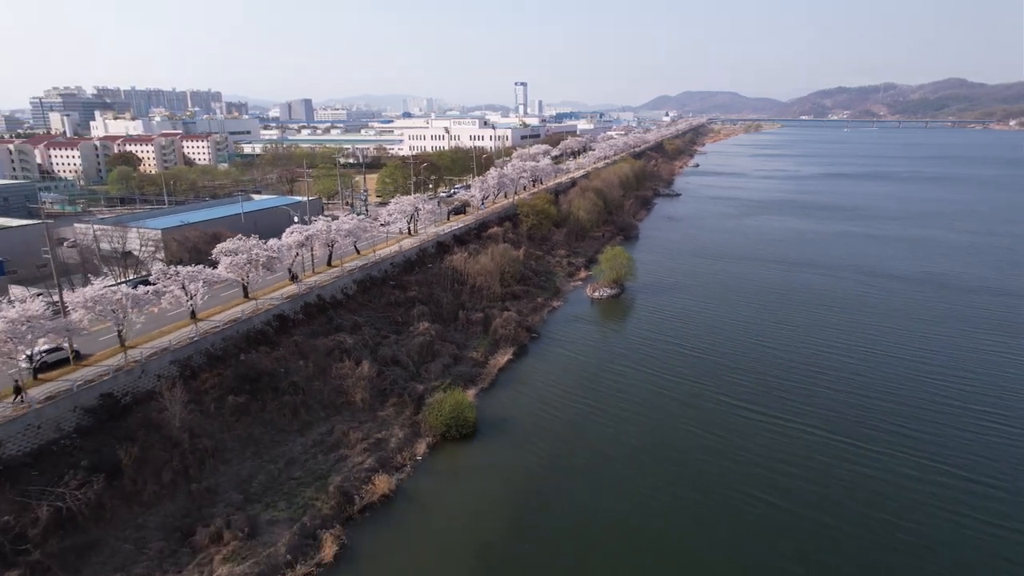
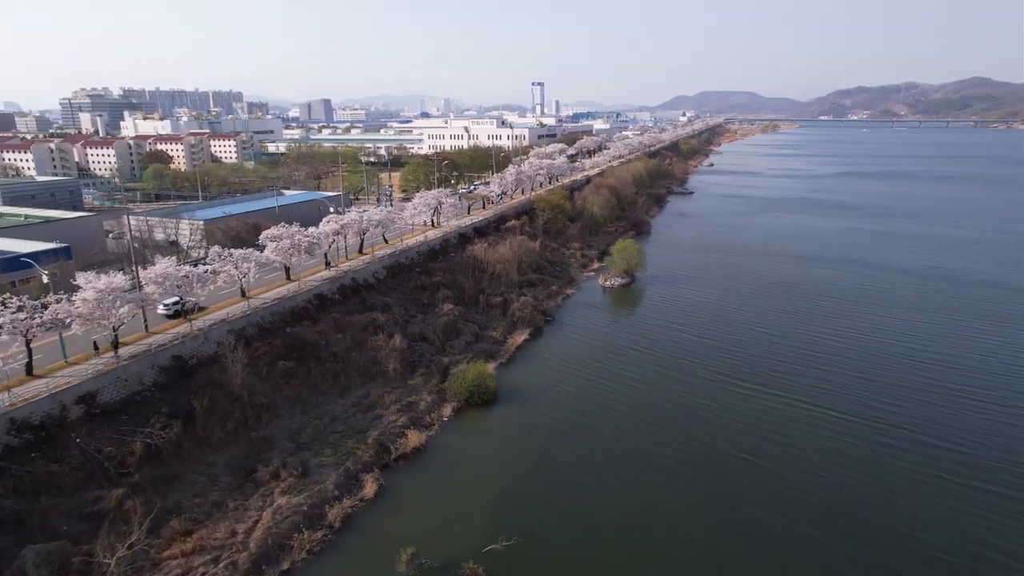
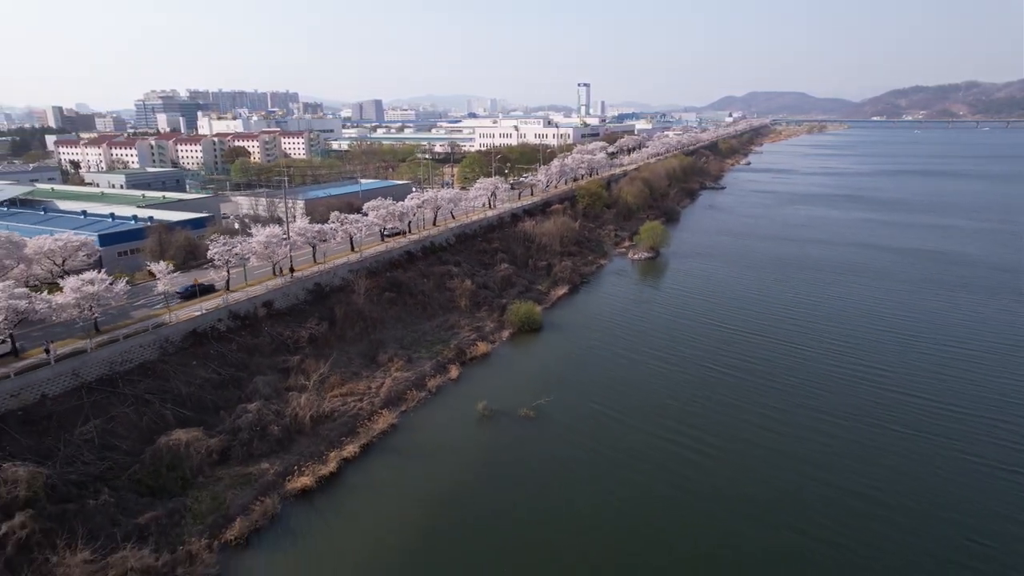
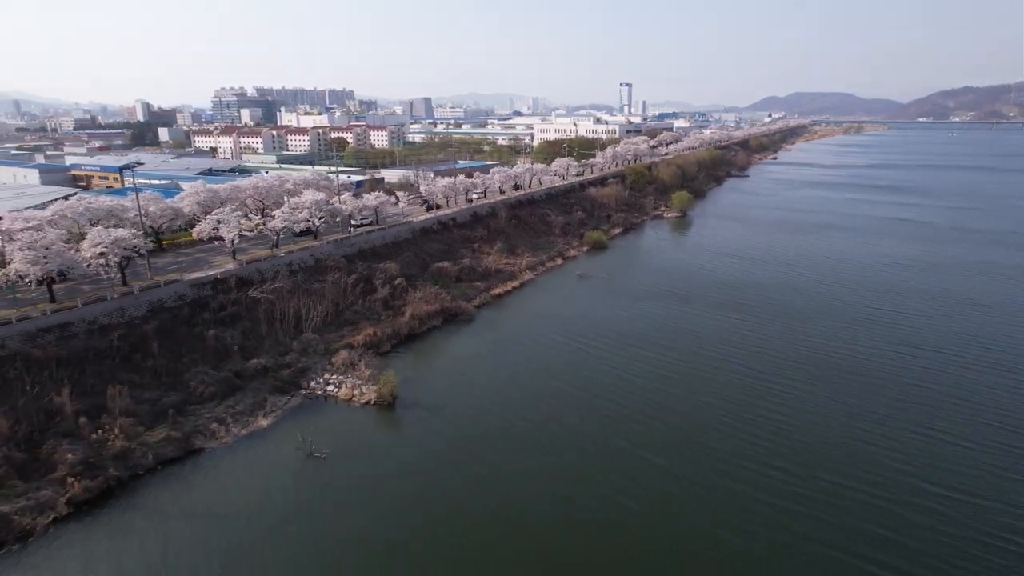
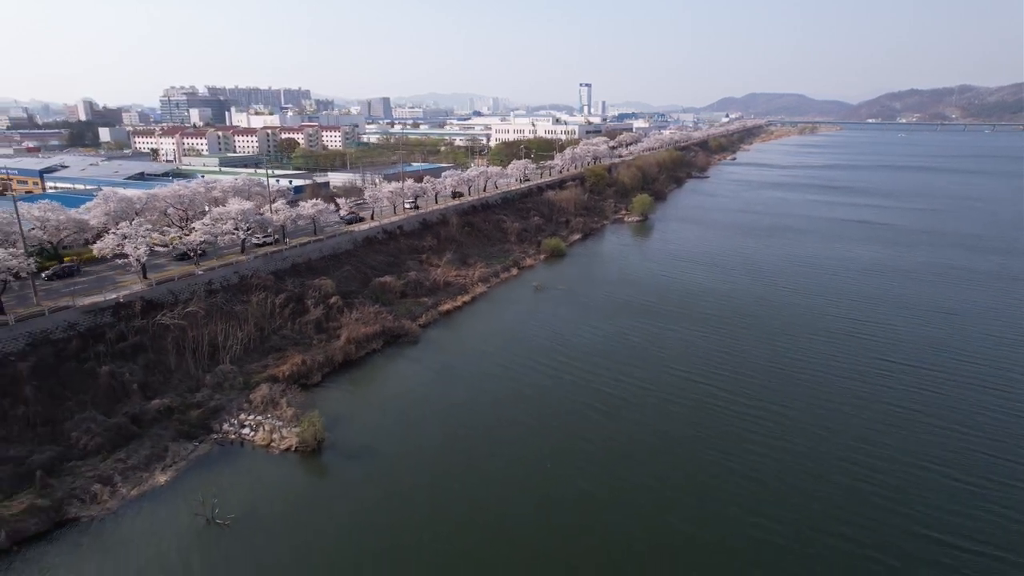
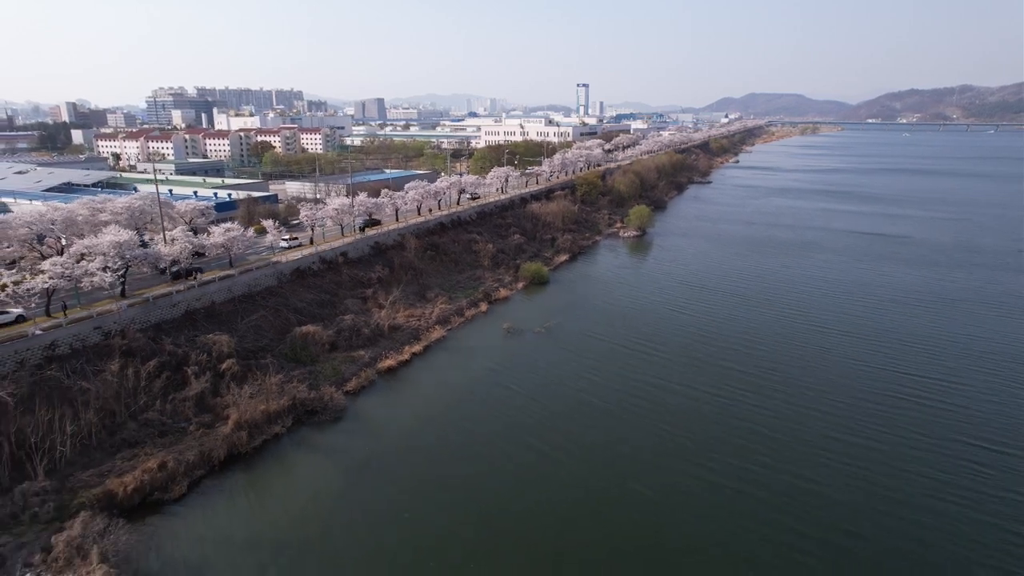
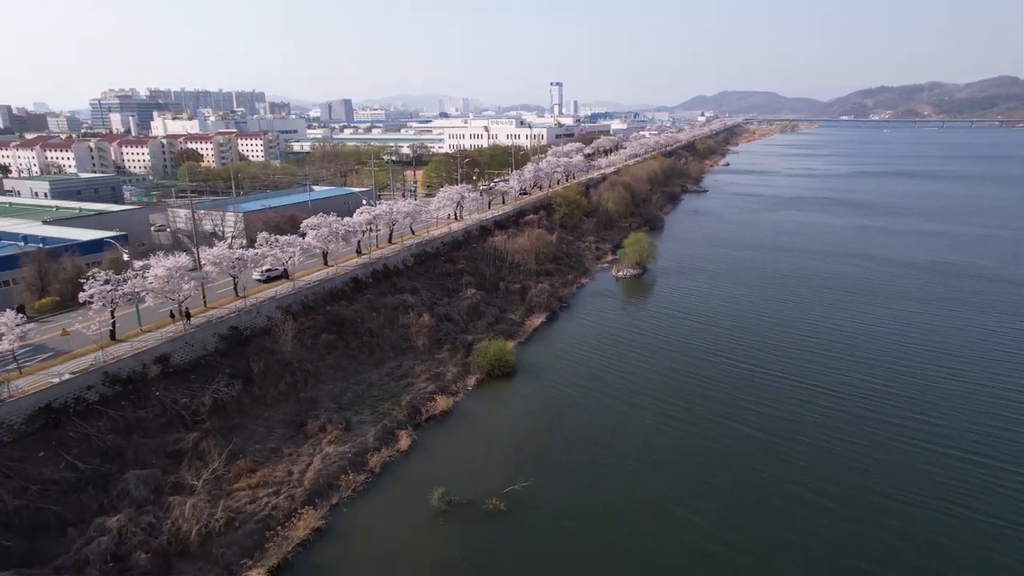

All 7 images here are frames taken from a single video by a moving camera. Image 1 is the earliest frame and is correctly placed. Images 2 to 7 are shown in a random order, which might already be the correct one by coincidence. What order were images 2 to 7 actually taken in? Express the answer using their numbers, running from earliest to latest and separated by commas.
2, 7, 3, 6, 5, 4
